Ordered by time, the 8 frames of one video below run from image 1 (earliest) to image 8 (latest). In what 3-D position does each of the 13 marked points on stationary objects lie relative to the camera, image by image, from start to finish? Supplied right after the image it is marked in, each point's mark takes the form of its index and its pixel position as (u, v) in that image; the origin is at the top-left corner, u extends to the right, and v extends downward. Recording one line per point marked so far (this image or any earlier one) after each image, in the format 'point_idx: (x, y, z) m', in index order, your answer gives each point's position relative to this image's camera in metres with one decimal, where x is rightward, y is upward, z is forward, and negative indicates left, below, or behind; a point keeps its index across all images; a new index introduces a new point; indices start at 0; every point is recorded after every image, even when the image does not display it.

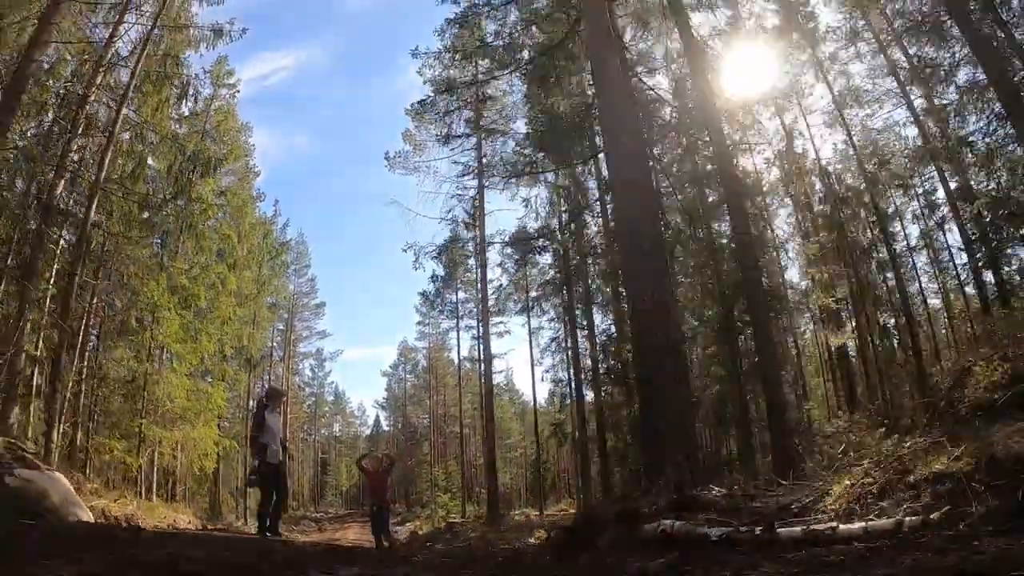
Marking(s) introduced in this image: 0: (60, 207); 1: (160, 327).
0: (-7.8, +1.4, +11.2) m
1: (-7.1, -0.9, +13.3) m
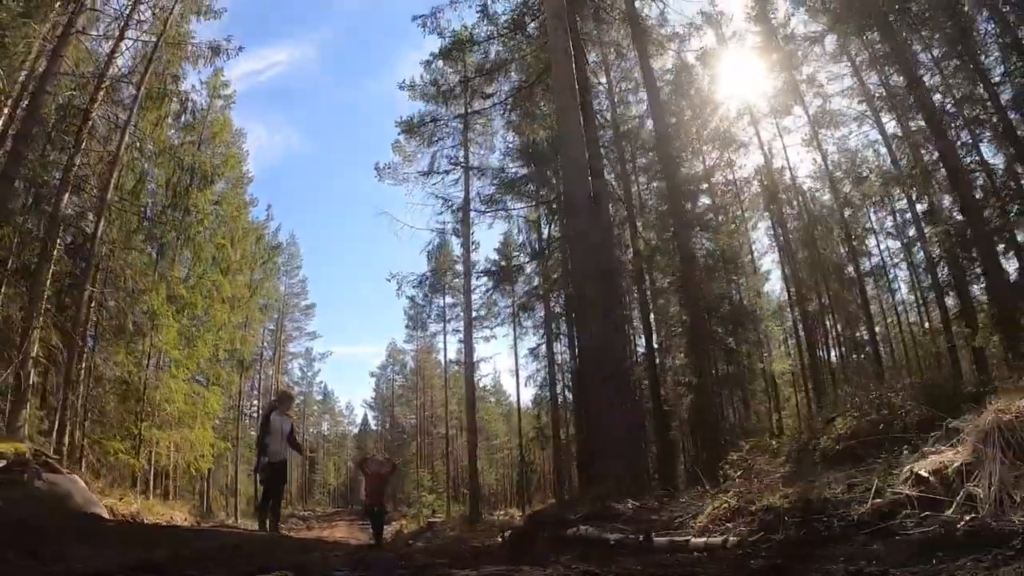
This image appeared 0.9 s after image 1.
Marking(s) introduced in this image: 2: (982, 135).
0: (-8.1, +1.3, +11.7) m
1: (-7.5, -1.1, +13.8) m
2: (+10.2, +3.2, +13.8) m
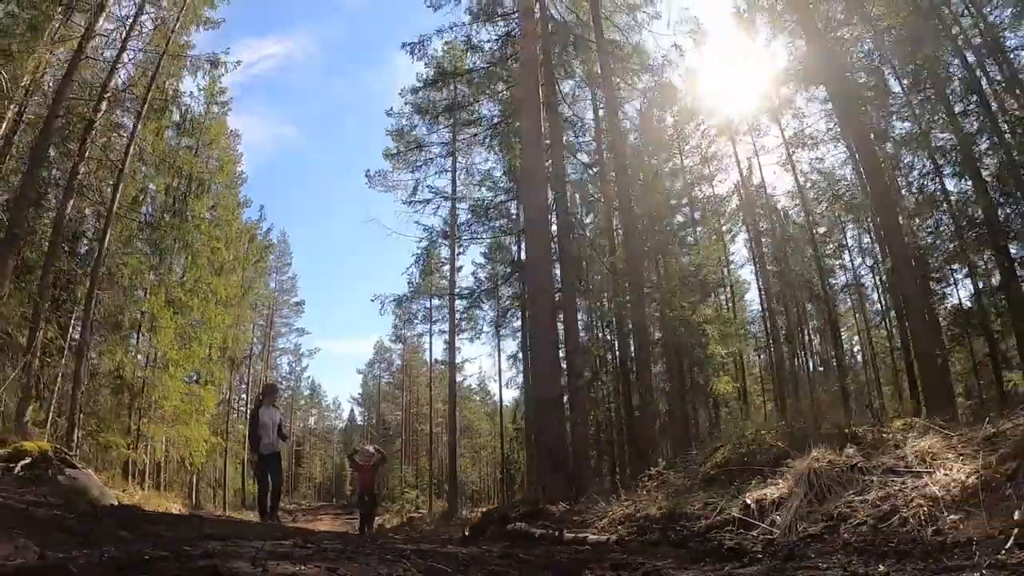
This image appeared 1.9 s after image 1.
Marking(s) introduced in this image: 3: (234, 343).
0: (-8.5, +1.2, +12.4) m
1: (-7.9, -1.1, +14.4) m
2: (+9.9, +2.8, +14.7) m
3: (-8.5, -1.7, +19.7) m
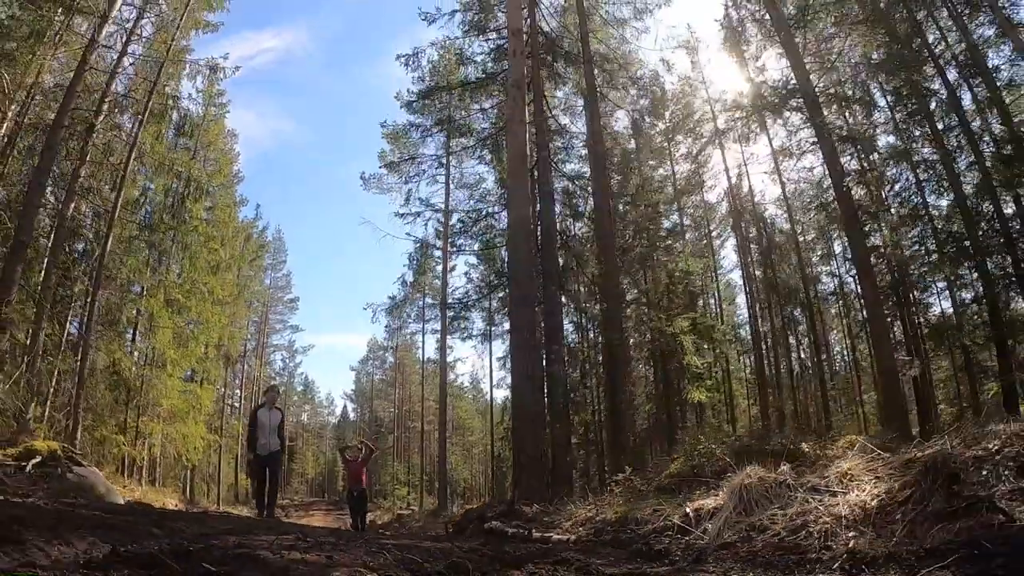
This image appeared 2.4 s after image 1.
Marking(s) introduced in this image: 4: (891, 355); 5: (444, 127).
0: (-8.6, +1.2, +12.7) m
1: (-8.2, -1.1, +14.8) m
2: (+9.7, +2.6, +15.1) m
3: (-8.8, -1.7, +20.0) m
4: (+4.4, -0.9, +7.5) m
5: (-1.1, +2.5, +10.0) m
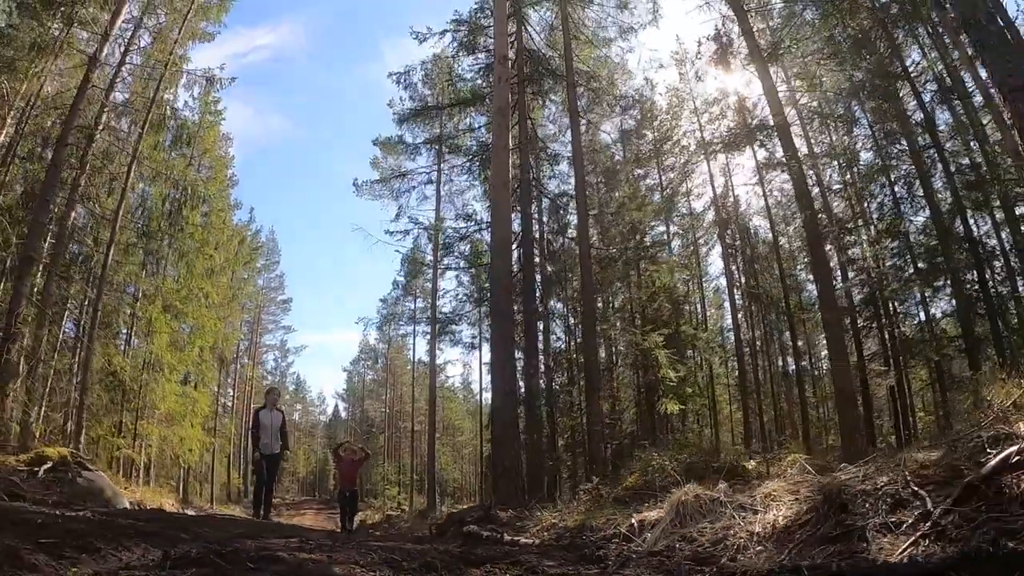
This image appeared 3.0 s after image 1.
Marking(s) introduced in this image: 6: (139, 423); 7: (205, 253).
0: (-8.9, +1.1, +13.0) m
1: (-8.4, -1.2, +15.1) m
2: (+9.4, +2.3, +15.7) m
3: (-9.1, -1.8, +20.4) m
4: (+4.2, -1.1, +8.0) m
5: (-1.3, +2.4, +10.4) m
6: (-8.9, -3.2, +15.3) m
7: (-8.0, +0.9, +16.7) m
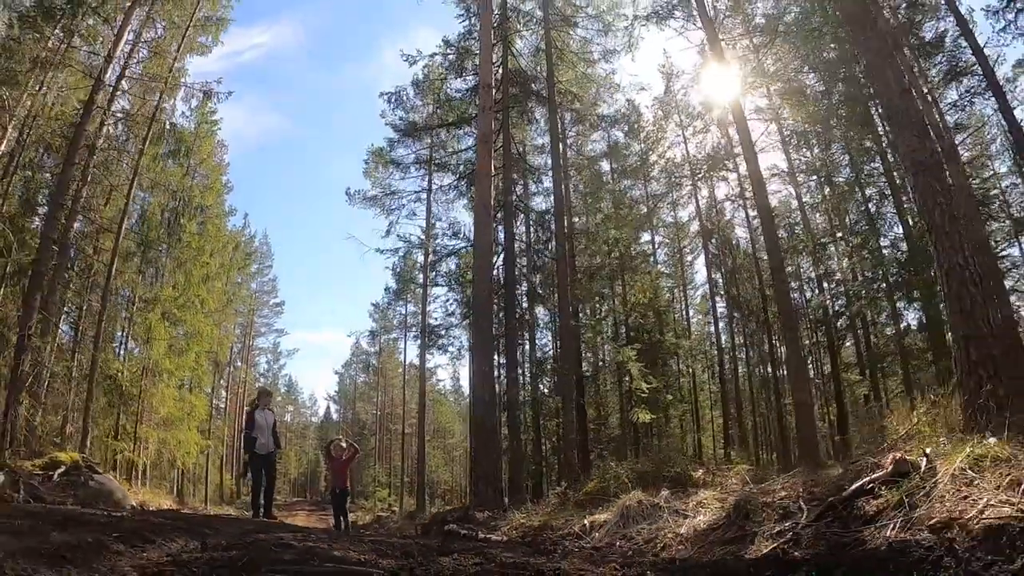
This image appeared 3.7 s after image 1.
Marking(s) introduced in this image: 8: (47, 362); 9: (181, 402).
0: (-9.2, +1.0, +13.5) m
1: (-8.8, -1.4, +15.6) m
2: (+9.1, +2.0, +16.4) m
3: (-9.5, -2.0, +20.8) m
4: (+4.0, -1.4, +8.6) m
5: (-1.5, +2.2, +11.0) m
6: (-9.2, -3.4, +15.8) m
7: (-8.3, +0.7, +17.2) m
8: (-8.7, -1.3, +12.0) m
9: (-8.7, -2.9, +16.7) m
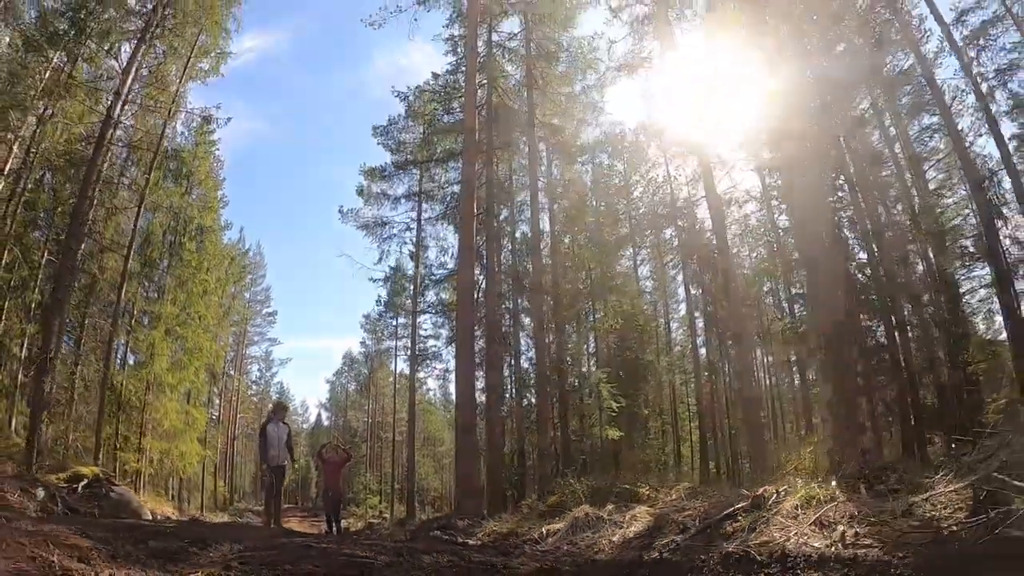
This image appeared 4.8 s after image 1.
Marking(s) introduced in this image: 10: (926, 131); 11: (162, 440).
0: (-9.5, +0.6, +14.2) m
1: (-9.1, -1.8, +16.3) m
2: (+8.8, +1.6, +17.3) m
3: (-10.0, -2.4, +21.5) m
4: (+3.7, -1.8, +9.5) m
5: (-1.8, +1.7, +11.8) m
6: (-9.6, -3.8, +16.4) m
7: (-8.7, +0.3, +17.9) m
8: (-9.0, -1.7, +12.7) m
9: (-9.0, -3.3, +17.4) m
10: (+10.9, +4.1, +16.9) m
11: (-9.3, -3.9, +16.9) m
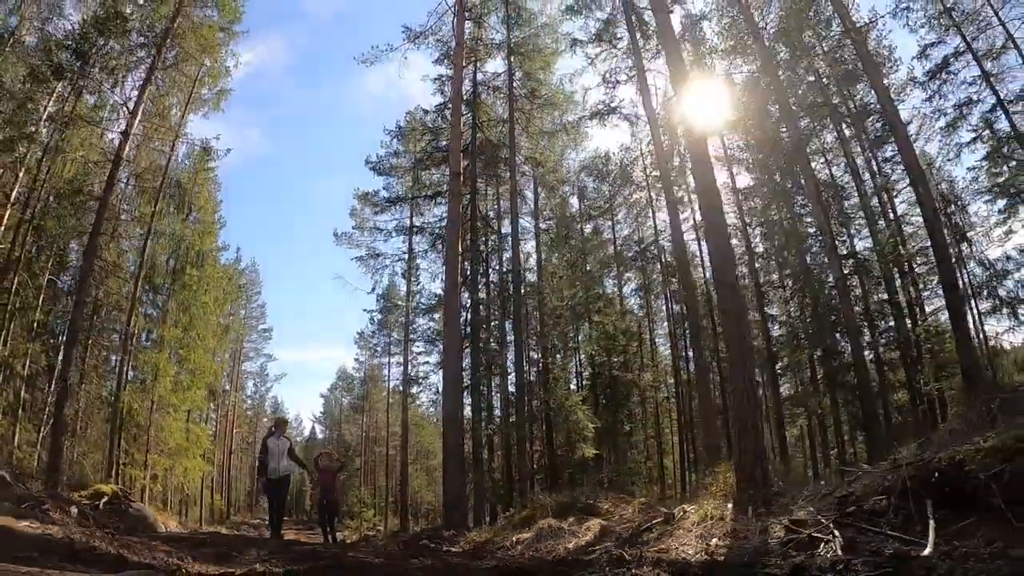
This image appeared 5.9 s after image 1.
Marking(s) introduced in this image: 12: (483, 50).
0: (-9.8, 0.0, +15.0) m
1: (-9.4, -2.4, +17.0) m
2: (+8.4, +1.0, +18.3) m
3: (-10.3, -3.1, +22.2) m
4: (+3.5, -2.2, +10.4) m
5: (-2.1, +1.2, +12.7) m
6: (-9.9, -4.4, +17.1) m
7: (-9.0, -0.3, +18.6) m
8: (-9.3, -2.3, +13.4) m
9: (-9.4, -4.0, +18.1) m
10: (+10.6, +3.6, +18.0) m
11: (-9.7, -4.6, +17.6) m
12: (-0.6, +5.3, +14.2) m
